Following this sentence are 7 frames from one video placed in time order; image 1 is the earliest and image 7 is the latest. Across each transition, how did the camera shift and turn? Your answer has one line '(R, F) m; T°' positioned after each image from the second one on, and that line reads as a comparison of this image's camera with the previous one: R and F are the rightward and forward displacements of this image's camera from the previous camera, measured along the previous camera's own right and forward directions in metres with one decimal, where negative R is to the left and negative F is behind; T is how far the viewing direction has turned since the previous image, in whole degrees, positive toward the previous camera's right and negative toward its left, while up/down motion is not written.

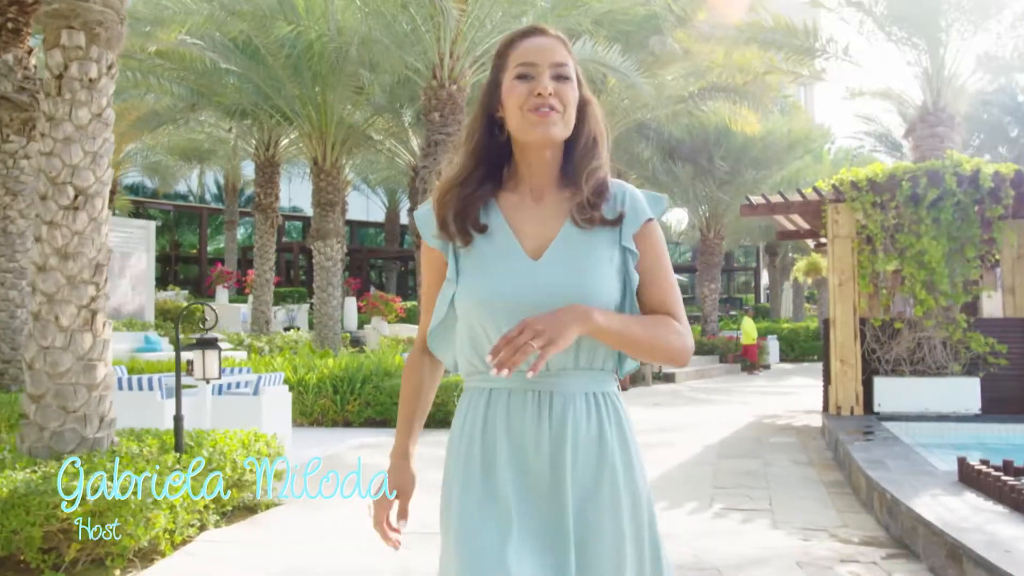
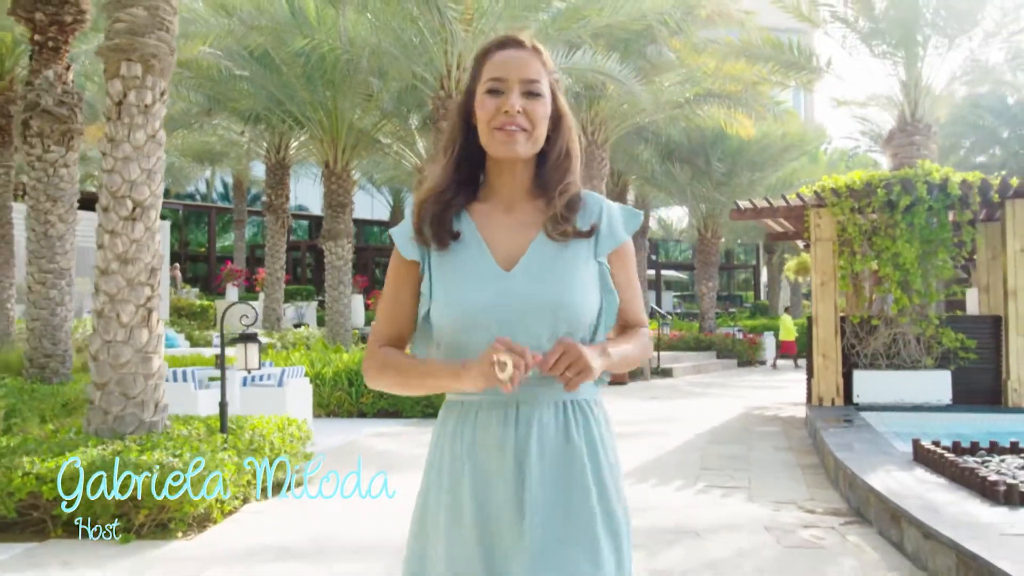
(0.0, -0.8) m; 0°
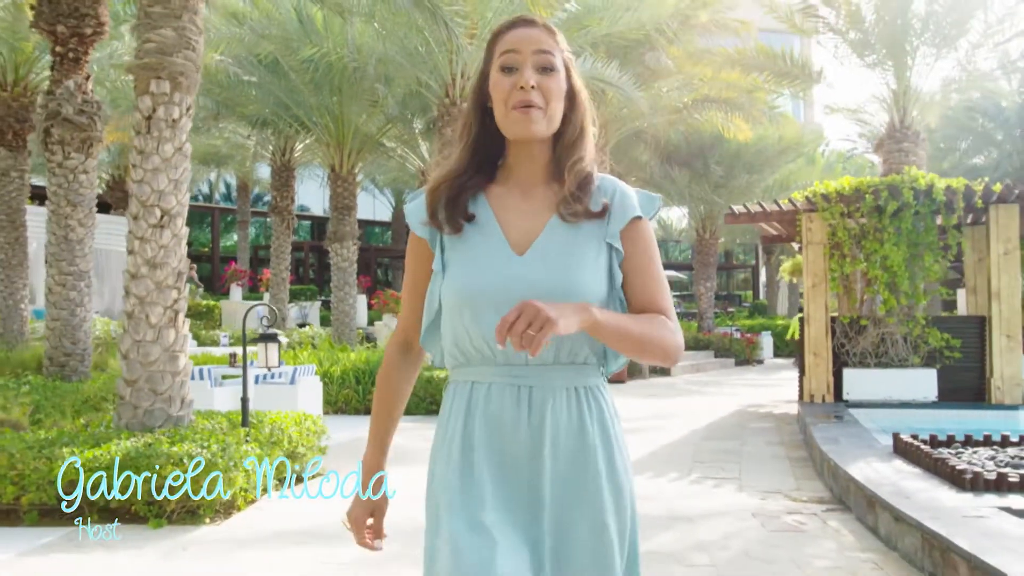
(0.0, -0.4) m; 0°
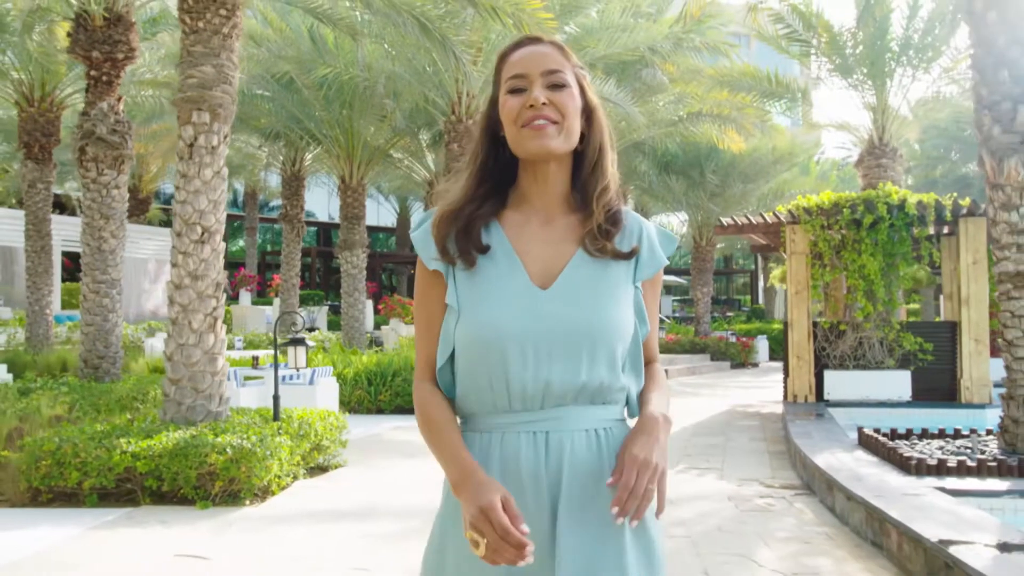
(0.0, -0.8) m; 0°
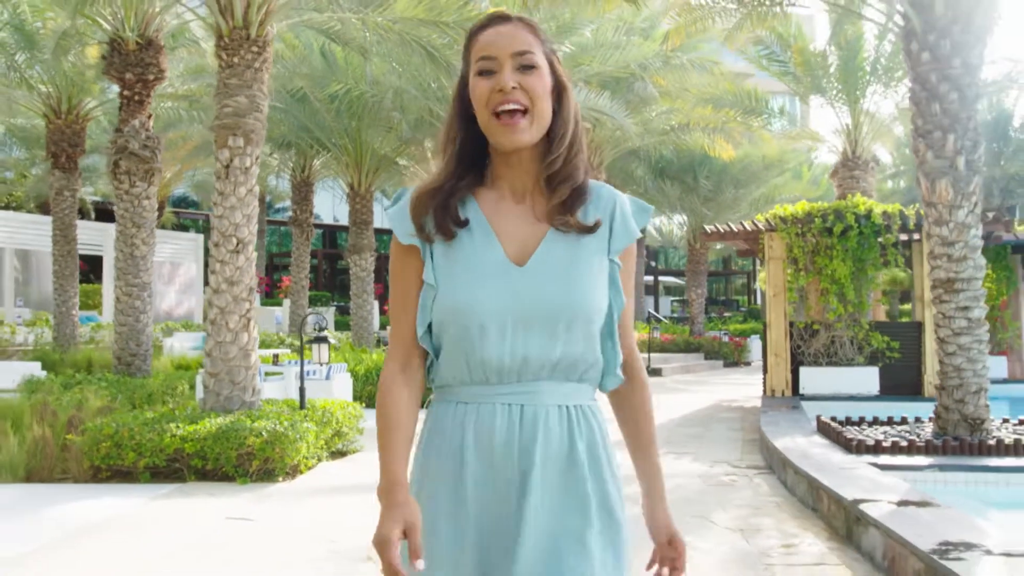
(0.0, -1.0) m; 0°
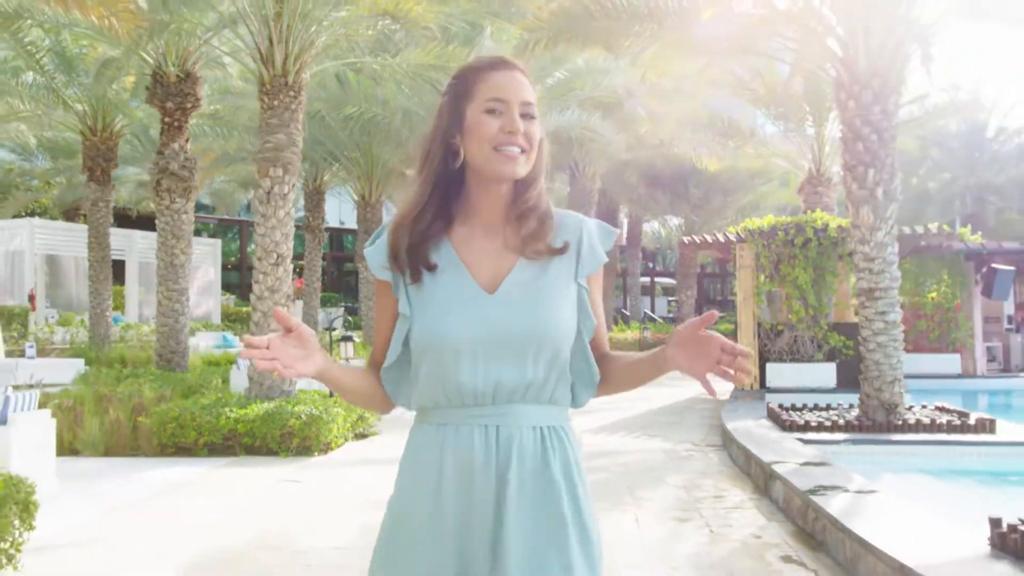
(+0.1, -1.6) m; 0°
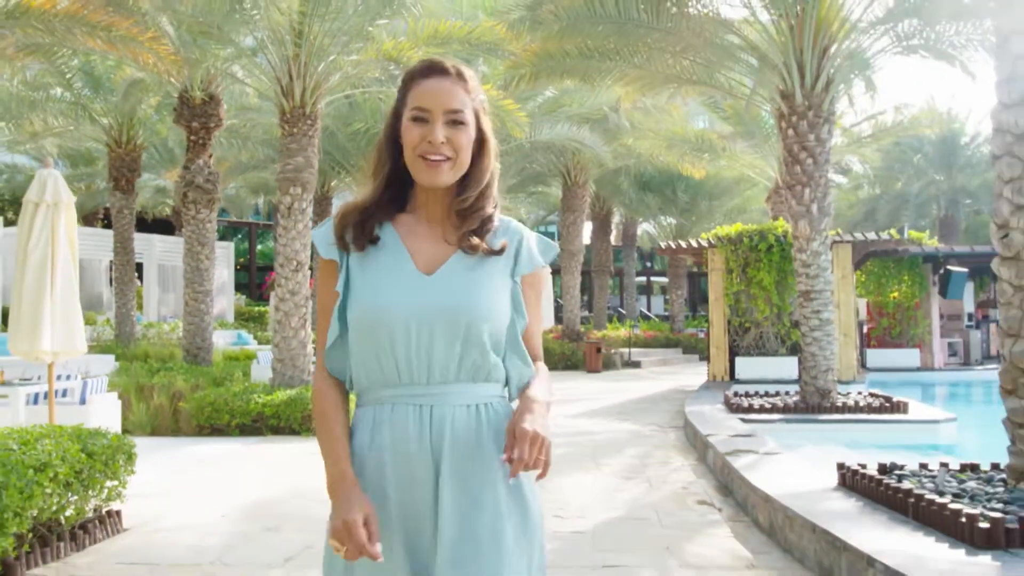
(+0.2, -1.5) m; 0°
